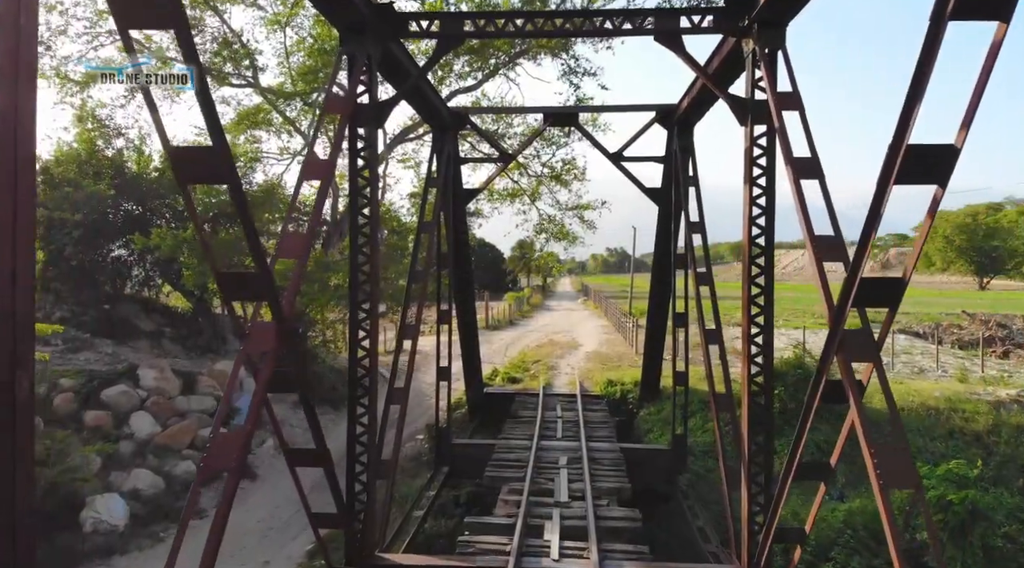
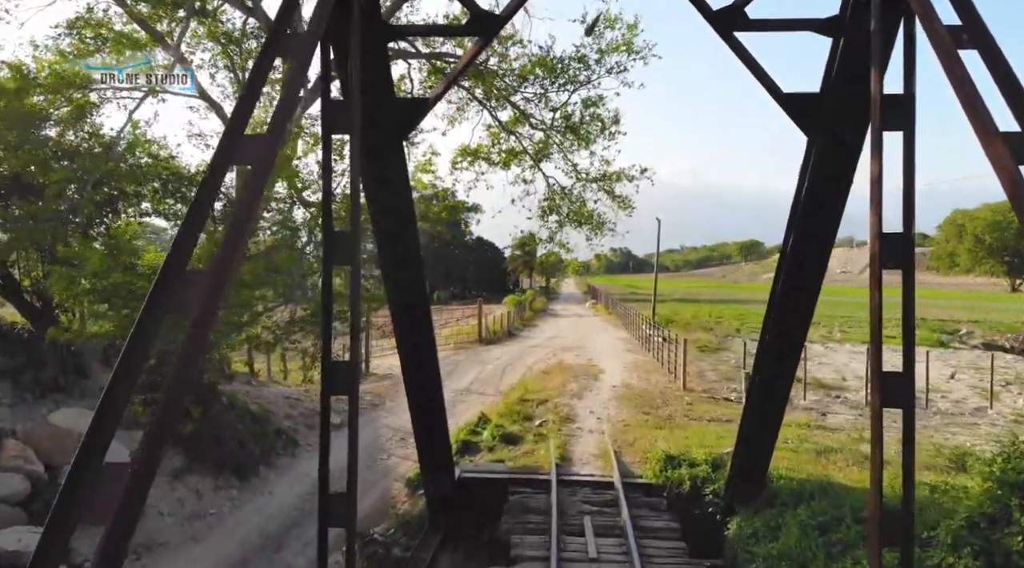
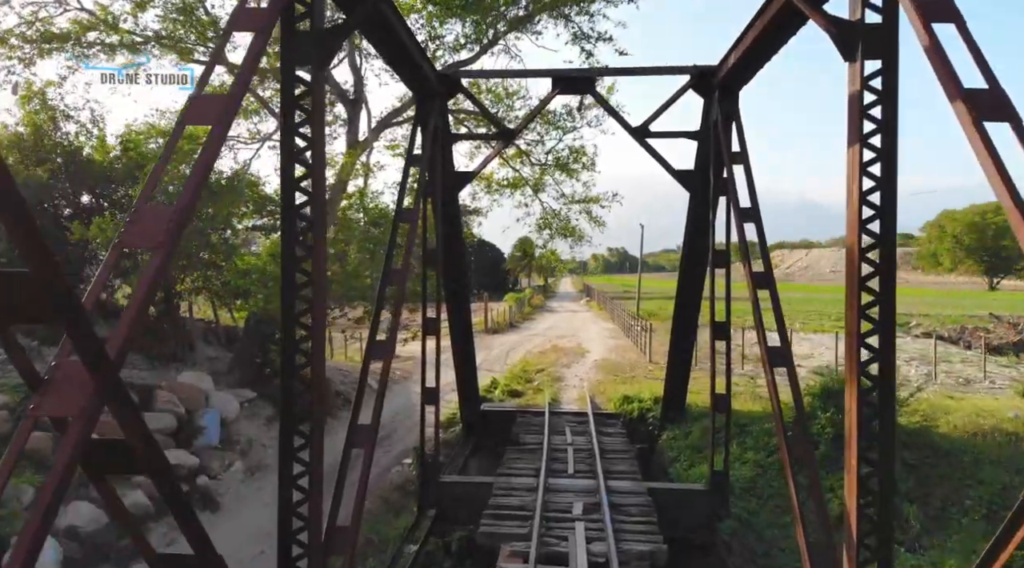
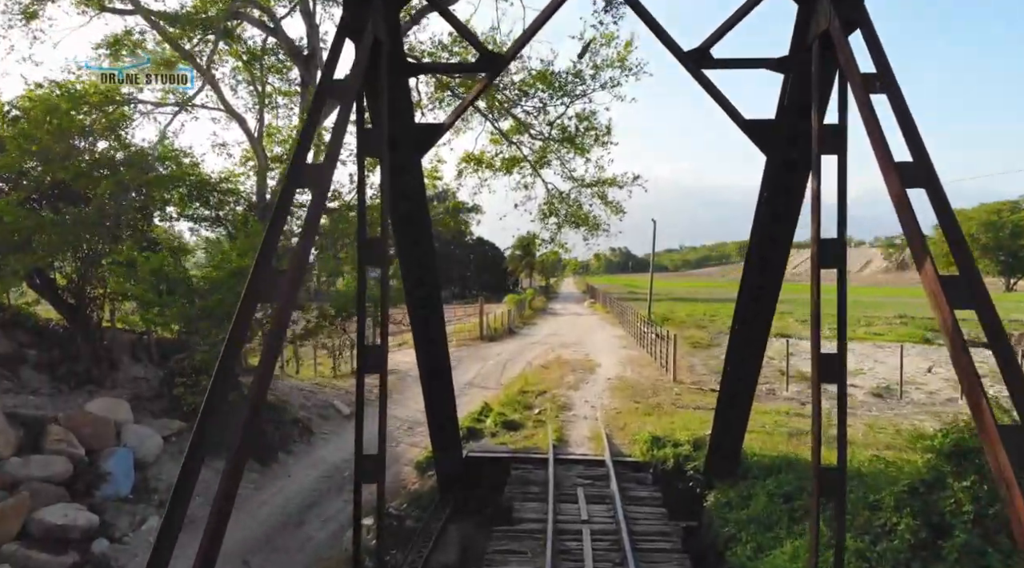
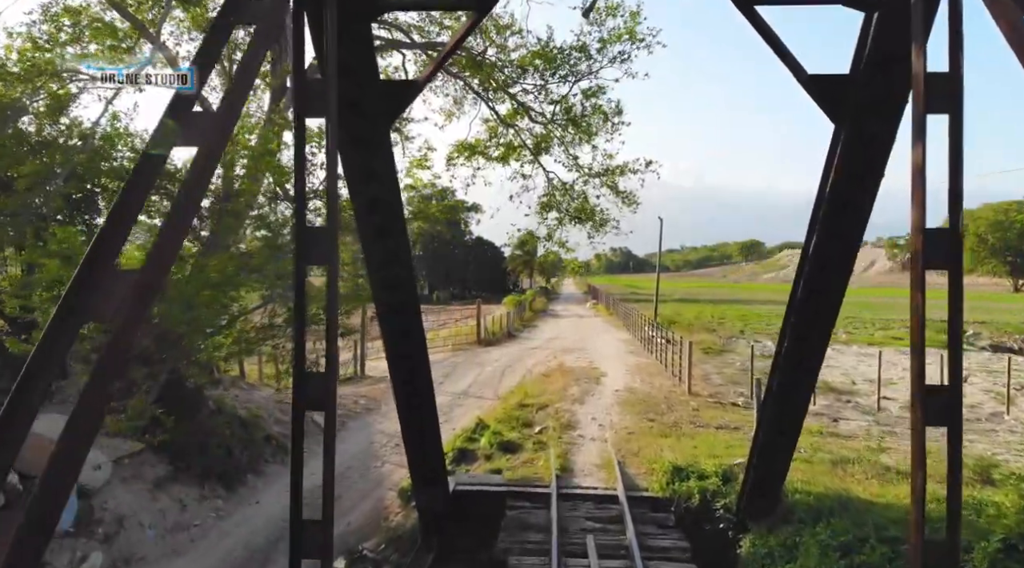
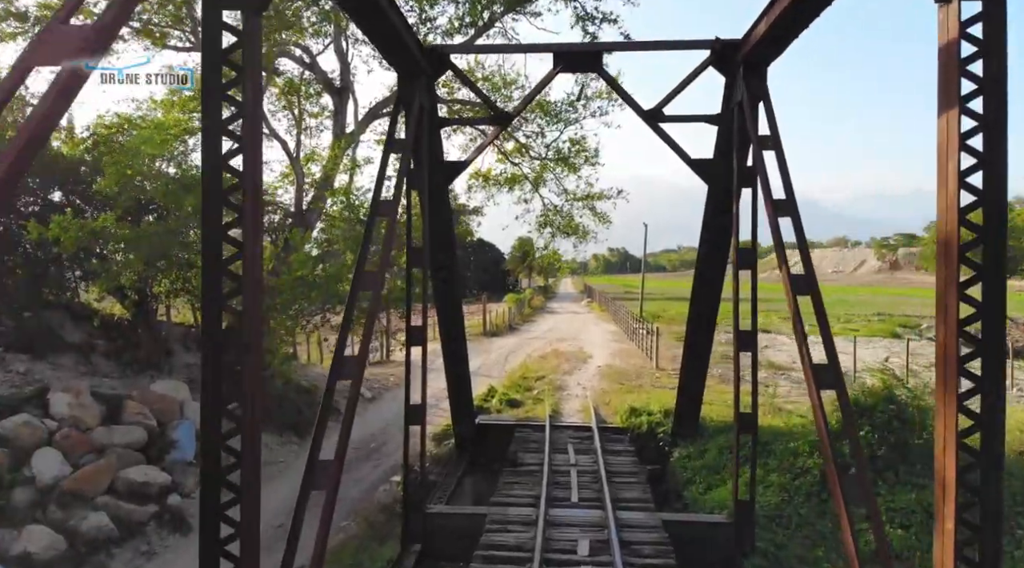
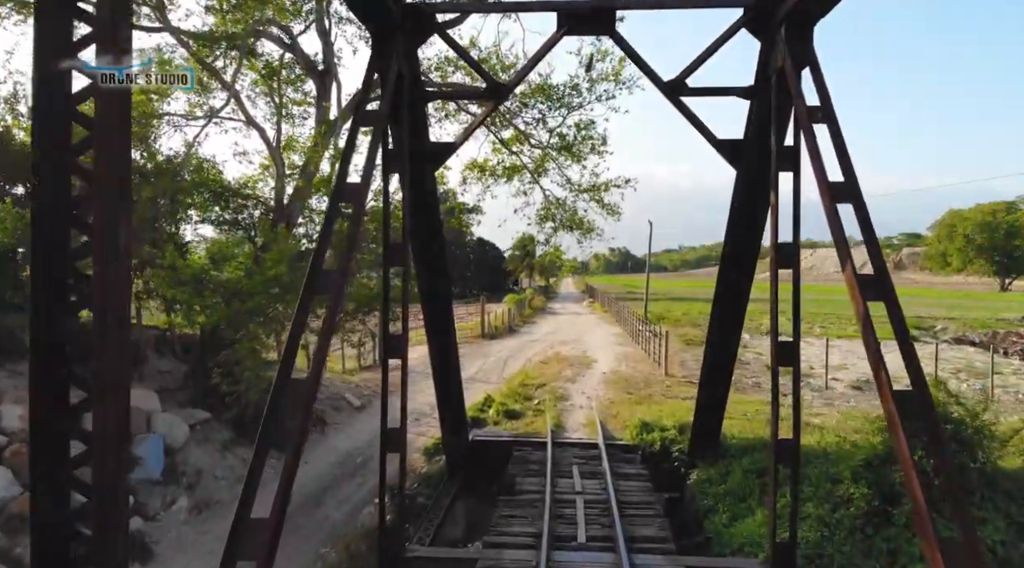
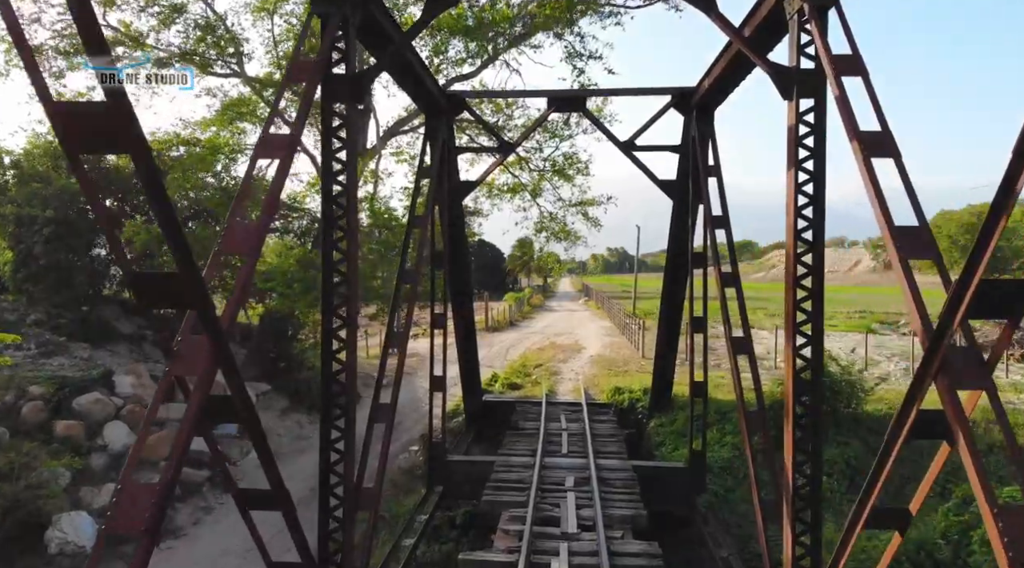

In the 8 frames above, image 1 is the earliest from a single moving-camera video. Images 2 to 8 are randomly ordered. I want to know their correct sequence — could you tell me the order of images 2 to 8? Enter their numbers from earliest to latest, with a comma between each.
8, 3, 6, 7, 4, 2, 5
